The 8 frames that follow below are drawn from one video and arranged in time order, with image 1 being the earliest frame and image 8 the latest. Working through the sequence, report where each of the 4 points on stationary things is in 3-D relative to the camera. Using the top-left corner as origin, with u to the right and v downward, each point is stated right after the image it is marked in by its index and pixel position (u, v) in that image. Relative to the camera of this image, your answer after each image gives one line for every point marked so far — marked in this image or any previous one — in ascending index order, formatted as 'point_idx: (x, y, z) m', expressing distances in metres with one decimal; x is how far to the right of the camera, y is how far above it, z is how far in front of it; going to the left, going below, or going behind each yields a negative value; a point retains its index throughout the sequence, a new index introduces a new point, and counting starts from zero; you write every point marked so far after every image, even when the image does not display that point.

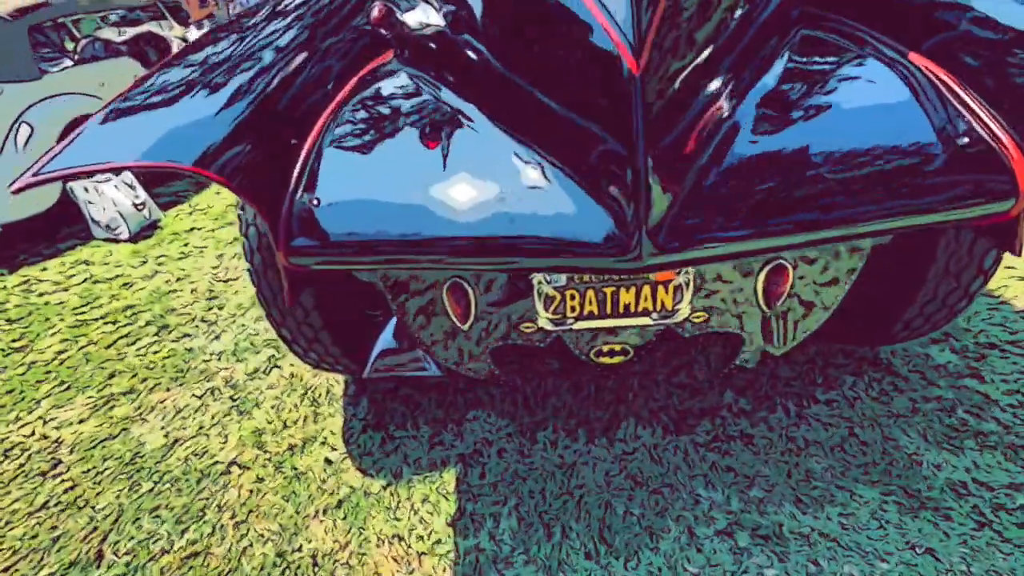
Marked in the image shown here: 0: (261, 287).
0: (-0.9, 0.0, +1.7) m
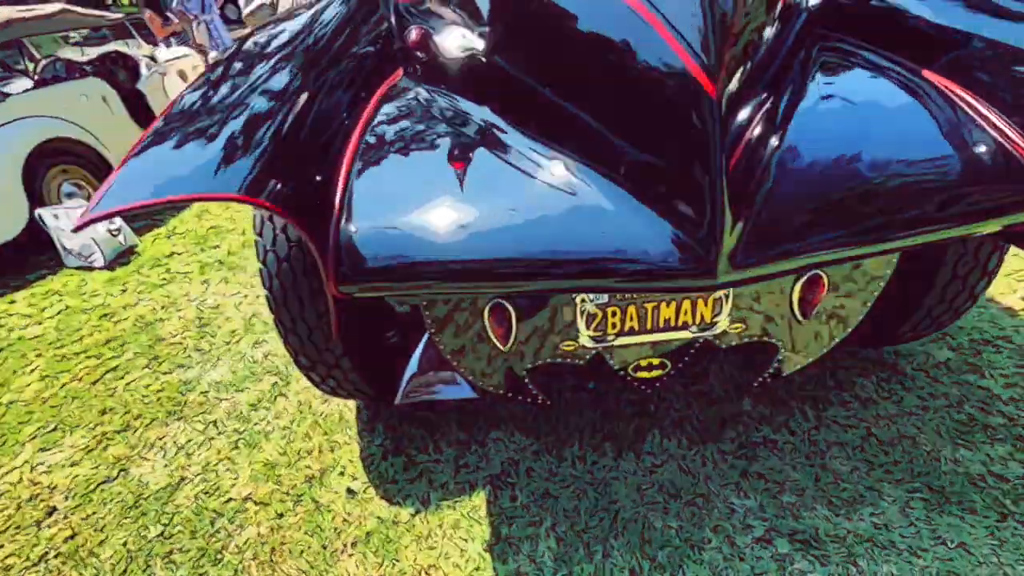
0: (-0.8, -0.1, +1.6) m
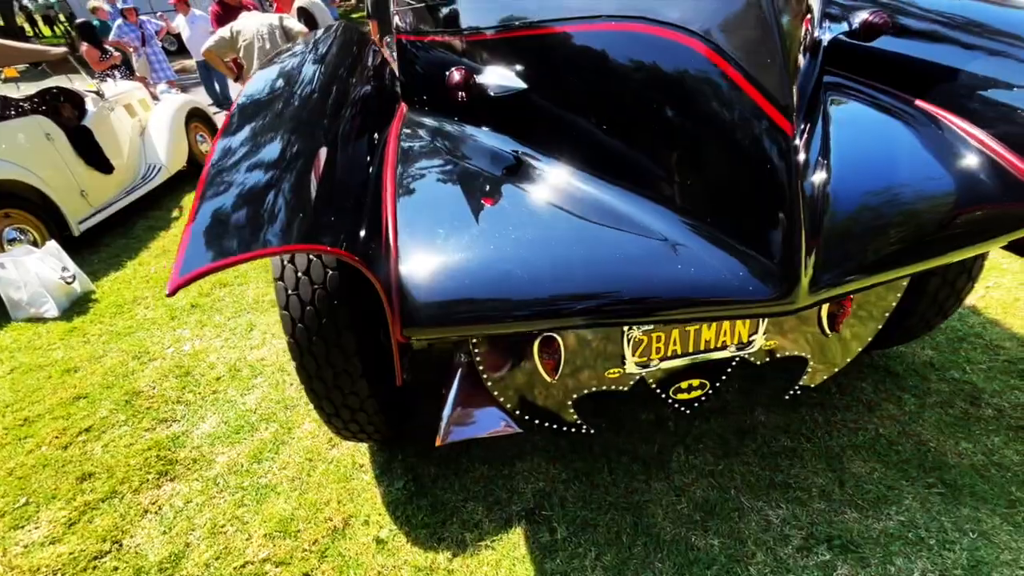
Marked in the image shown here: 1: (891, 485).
0: (-0.7, -0.2, +1.5) m
1: (+1.3, -0.7, +1.7) m
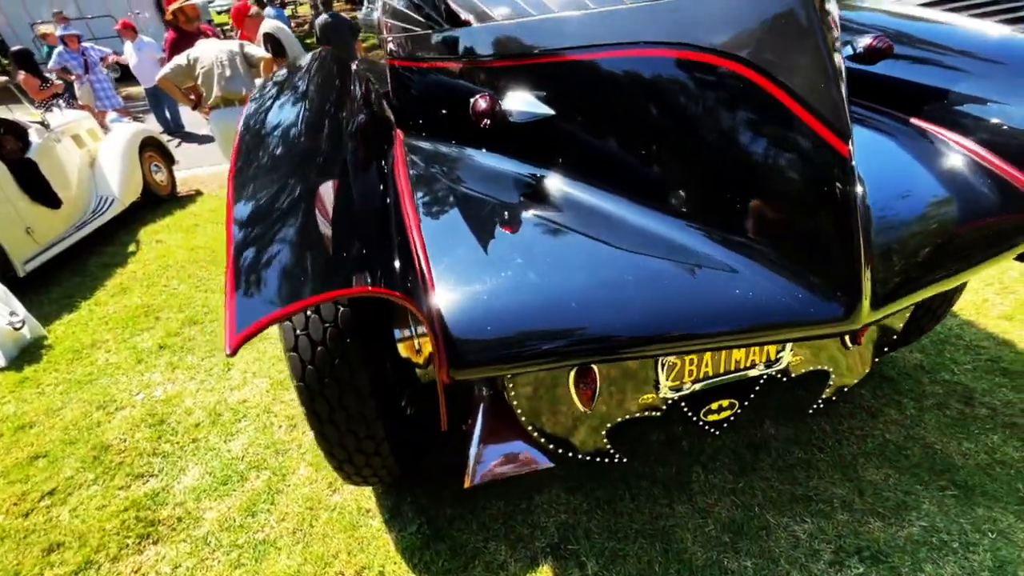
0: (-0.6, -0.4, +1.4) m
1: (+1.4, -0.7, +1.7) m
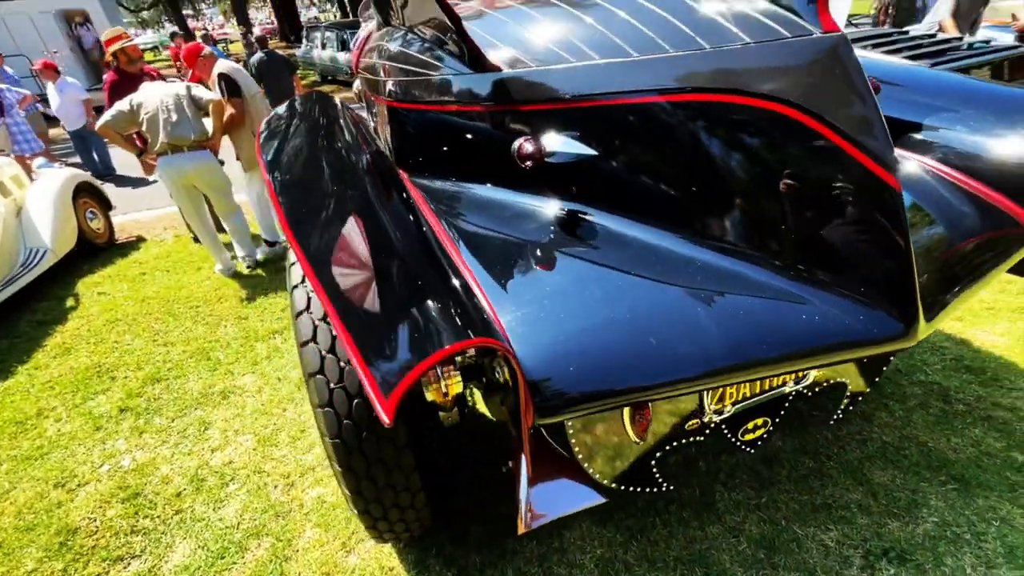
0: (-0.5, -0.5, +1.4) m
1: (+1.5, -0.8, +1.8) m
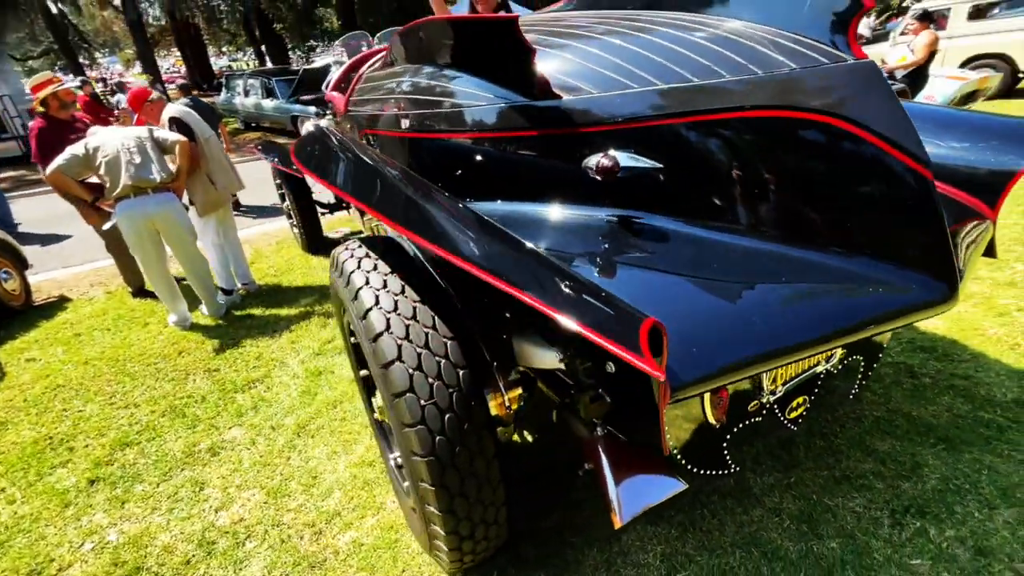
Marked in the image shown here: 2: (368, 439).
0: (-0.2, -0.6, +1.4) m
1: (+1.7, -0.7, +2.1) m
2: (-0.8, -0.9, +2.7) m
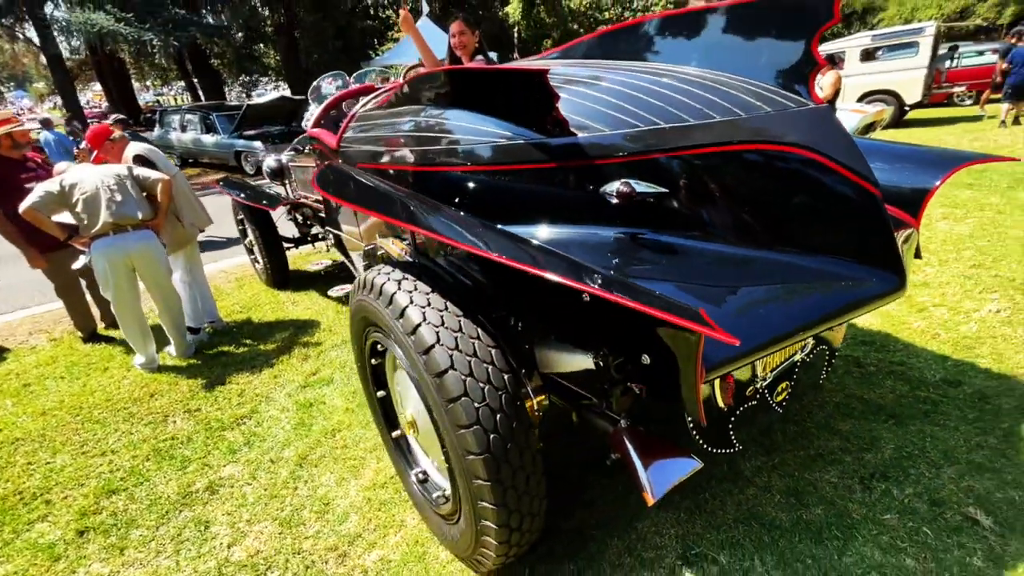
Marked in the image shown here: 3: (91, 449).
0: (0.0, -0.6, +1.5) m
1: (+1.8, -0.7, +2.4) m
2: (-0.8, -1.0, +2.7) m
3: (-2.8, -1.1, +3.2) m
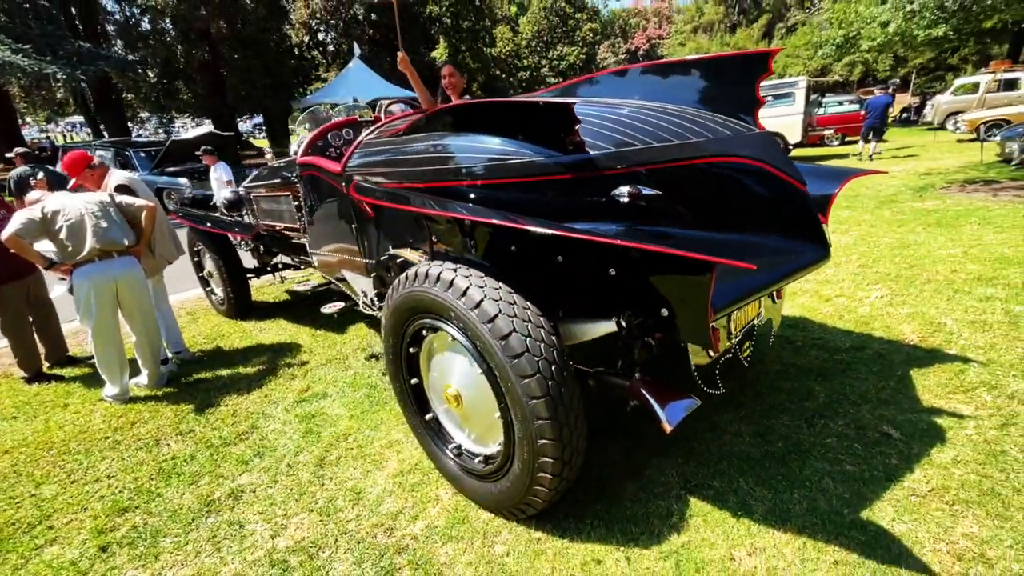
0: (+0.2, -0.5, +1.9) m
1: (+1.9, -0.6, +3.0) m
2: (-0.7, -1.0, +3.0) m
3: (-2.8, -1.2, +3.1) m
